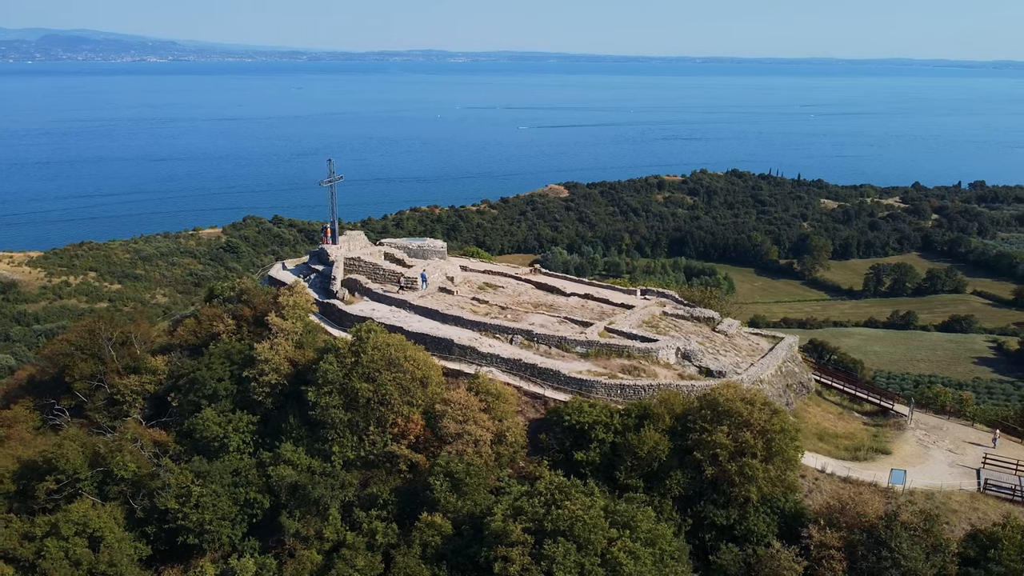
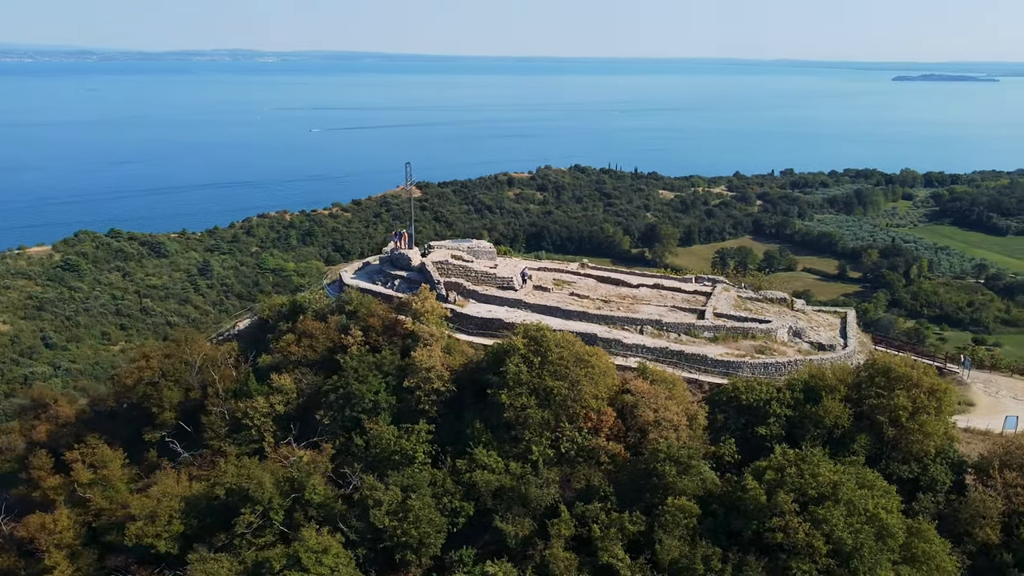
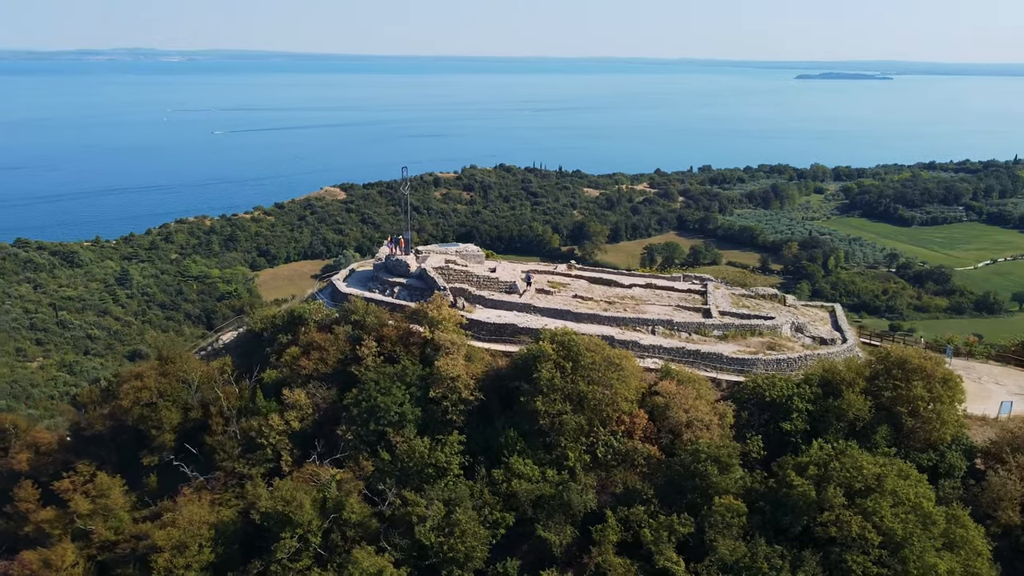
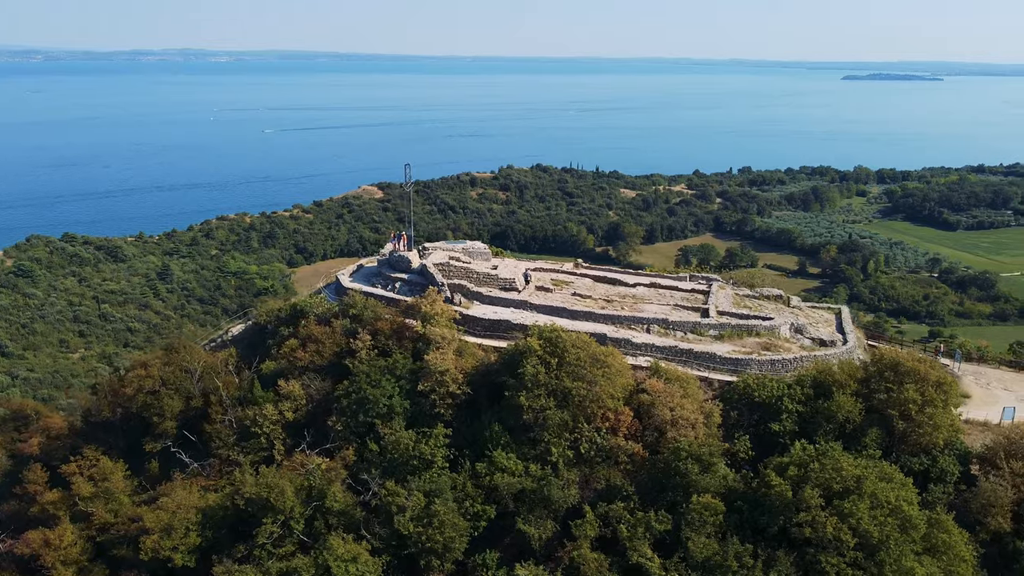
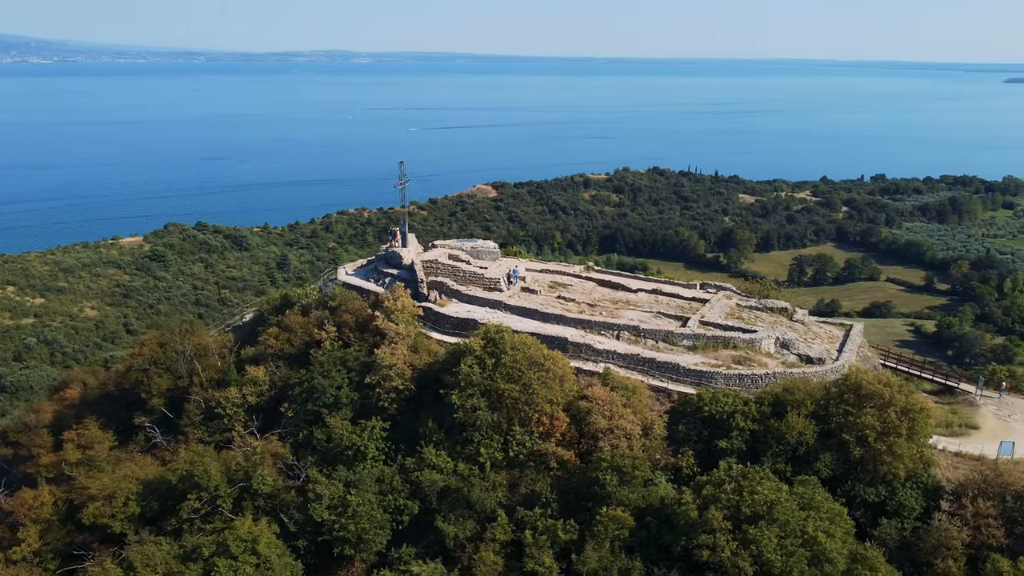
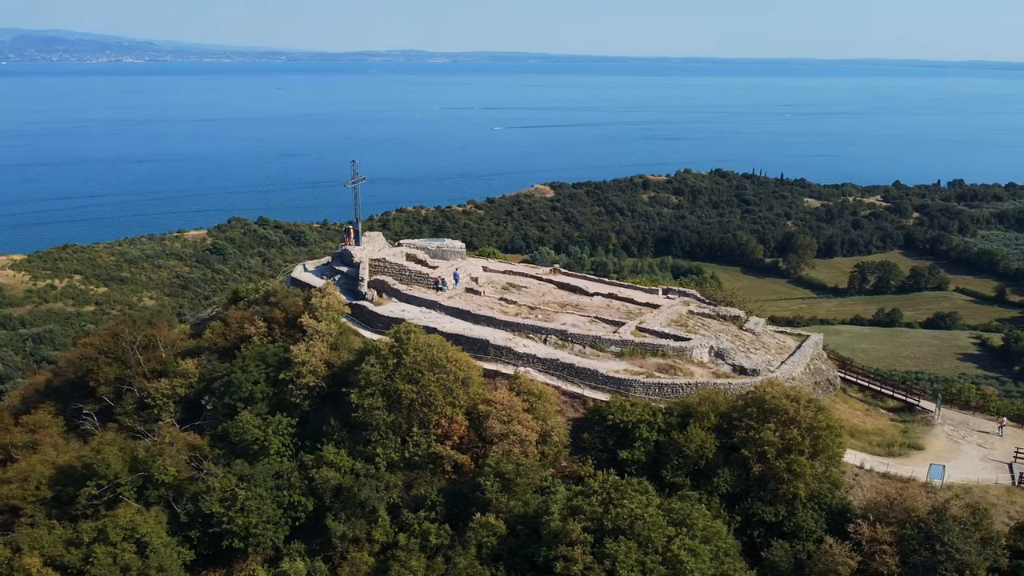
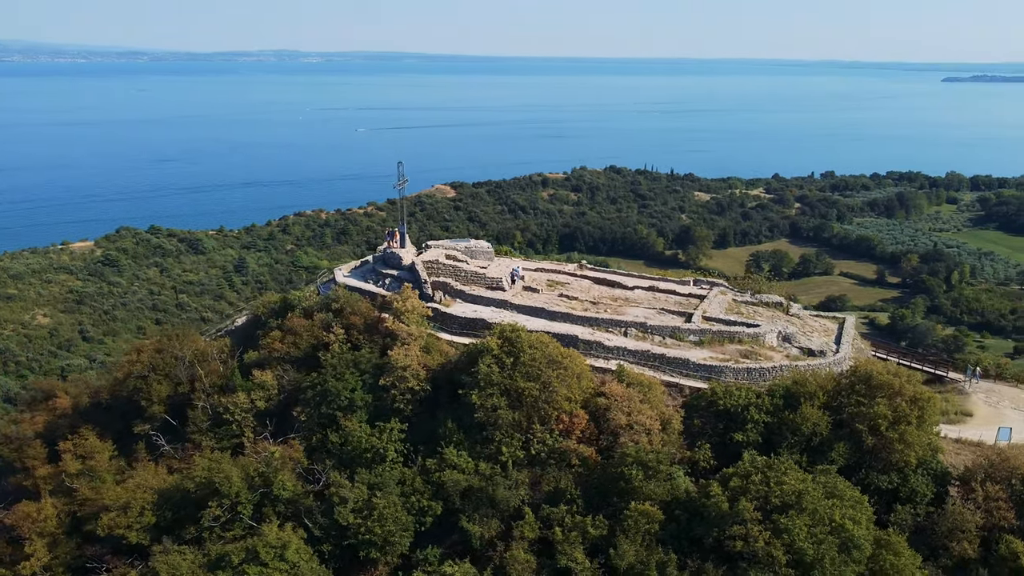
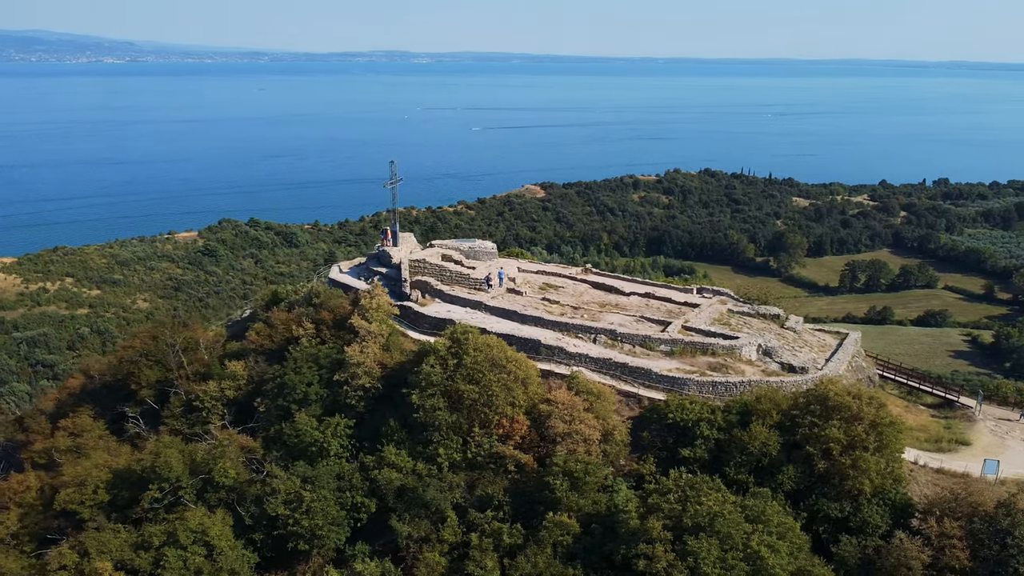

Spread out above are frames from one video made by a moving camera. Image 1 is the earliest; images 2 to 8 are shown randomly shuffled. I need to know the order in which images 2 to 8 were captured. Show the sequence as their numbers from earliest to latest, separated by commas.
6, 8, 5, 7, 2, 4, 3
